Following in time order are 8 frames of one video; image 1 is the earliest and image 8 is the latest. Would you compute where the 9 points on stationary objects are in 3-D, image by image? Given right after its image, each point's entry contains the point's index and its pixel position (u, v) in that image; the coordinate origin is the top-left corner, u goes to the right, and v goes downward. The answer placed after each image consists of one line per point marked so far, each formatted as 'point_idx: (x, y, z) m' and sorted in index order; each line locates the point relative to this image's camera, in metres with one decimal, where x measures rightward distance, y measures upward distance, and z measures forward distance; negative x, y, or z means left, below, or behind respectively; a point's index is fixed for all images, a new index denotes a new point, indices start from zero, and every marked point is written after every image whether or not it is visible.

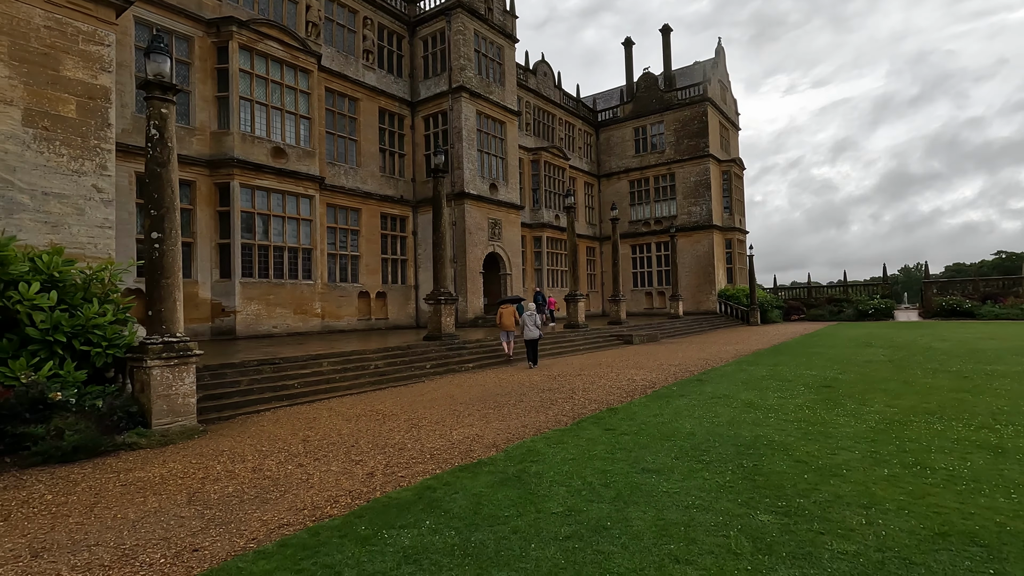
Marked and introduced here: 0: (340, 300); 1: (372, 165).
0: (-5.4, -0.4, +16.8) m
1: (-4.8, +4.2, +18.4) m
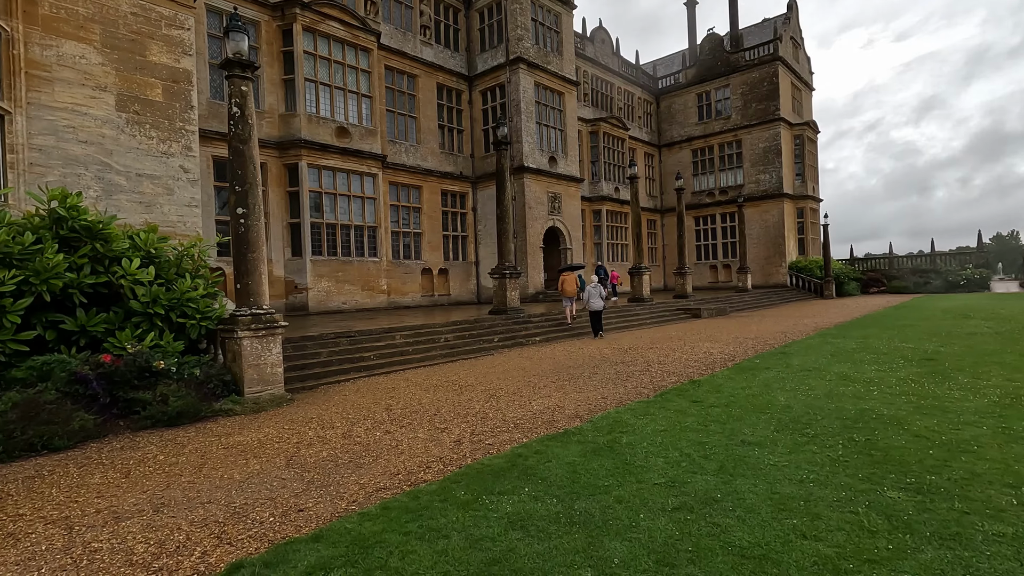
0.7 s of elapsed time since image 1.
0: (-3.5, +0.3, +17.1) m
1: (-2.8, +5.0, +18.5) m
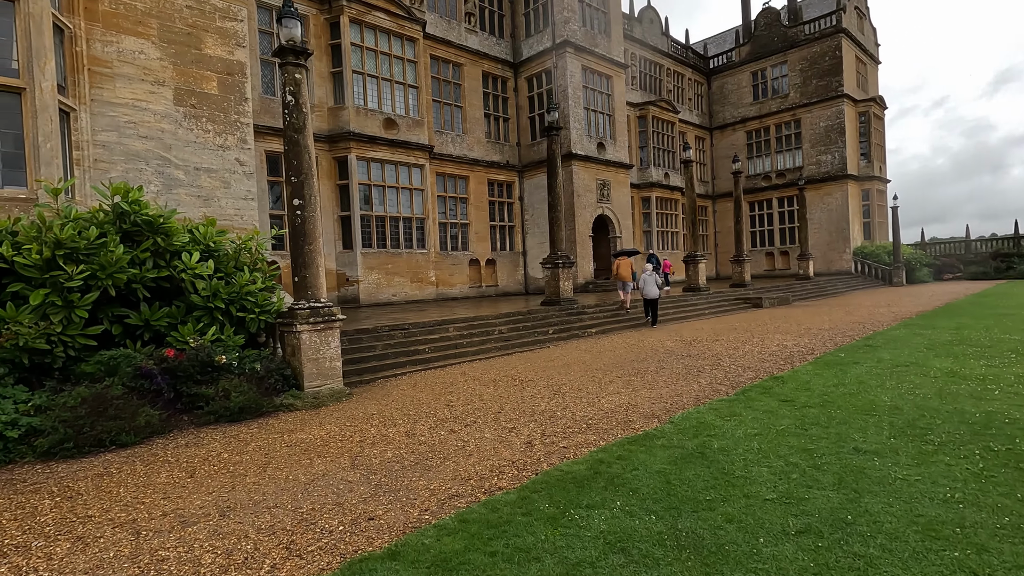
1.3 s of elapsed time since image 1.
0: (-1.9, +0.6, +17.0) m
1: (-1.2, +5.3, +18.2) m
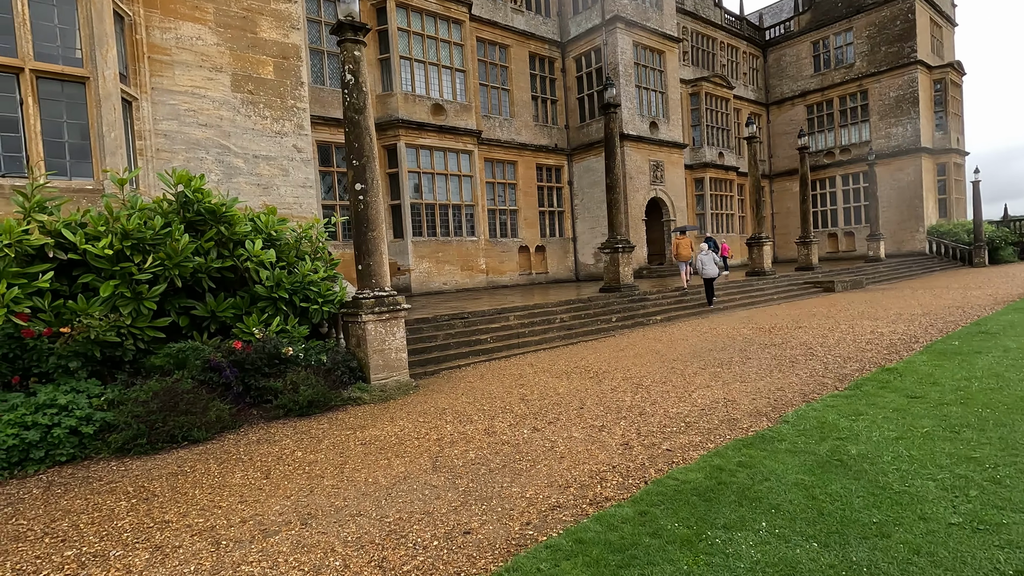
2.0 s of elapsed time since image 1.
0: (-0.3, +1.0, +16.7) m
1: (+0.4, +5.7, +17.8) m
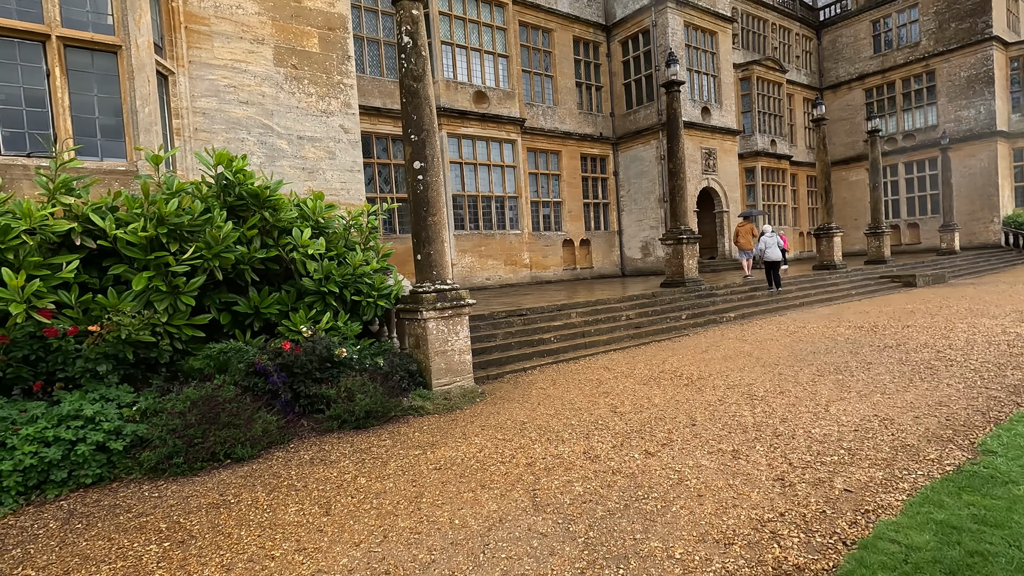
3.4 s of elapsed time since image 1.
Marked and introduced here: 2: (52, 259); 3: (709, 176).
0: (+1.0, +1.1, +15.9) m
1: (+1.8, +5.9, +16.9) m
2: (-3.1, +0.2, +3.7) m
3: (+6.4, +3.6, +17.4) m
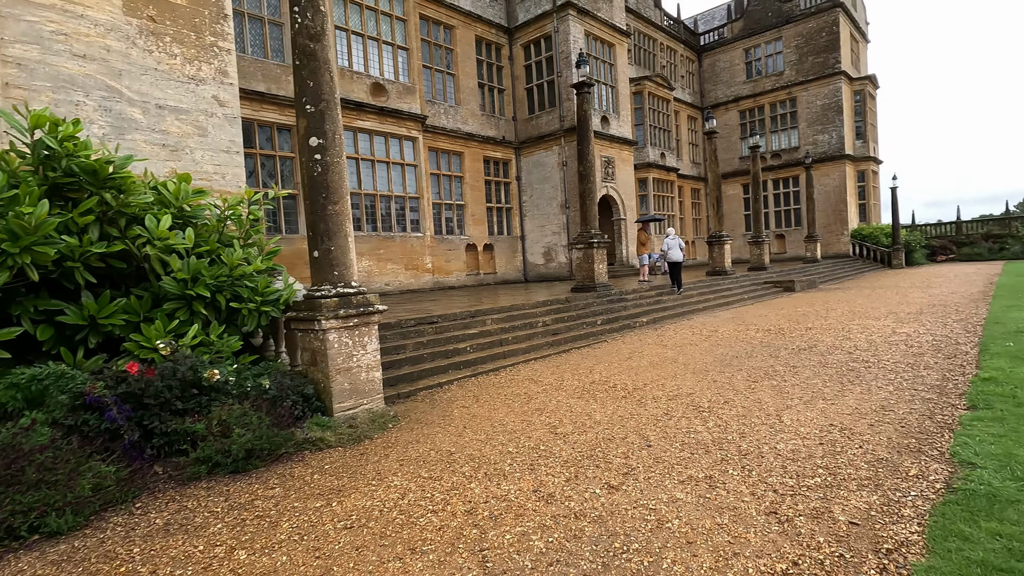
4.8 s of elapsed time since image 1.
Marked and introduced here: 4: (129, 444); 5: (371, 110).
0: (-1.8, +1.0, +15.3) m
1: (-1.2, +5.7, +16.4) m
2: (-3.5, +0.2, +2.4) m
3: (+3.2, +3.5, +17.8) m
4: (-2.2, -0.9, +3.0) m
5: (-3.3, +4.3, +12.8) m
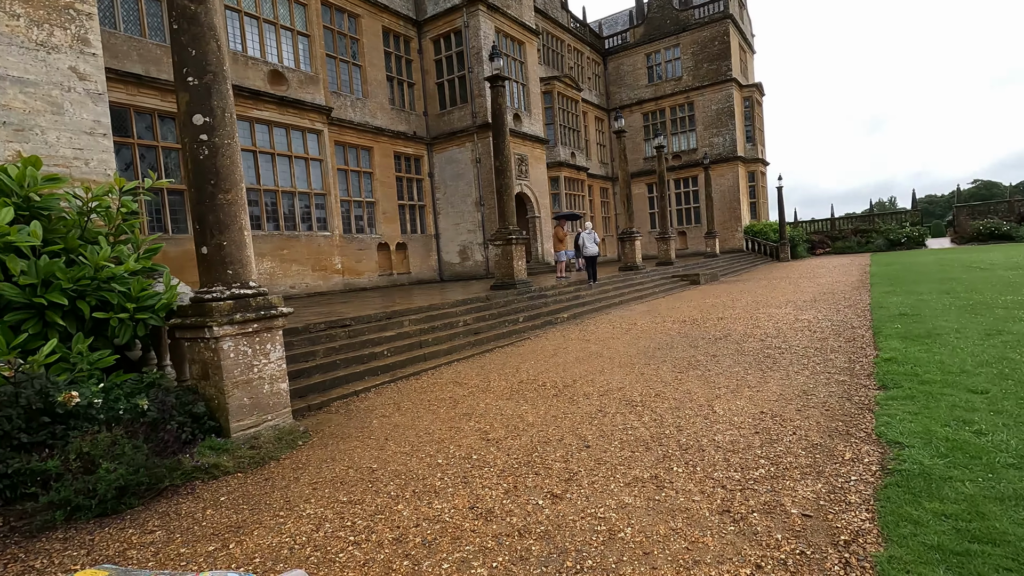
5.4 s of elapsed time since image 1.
0: (-4.1, +0.9, +14.5) m
1: (-3.8, +5.7, +15.7) m
2: (-3.7, +0.1, +1.5) m
3: (+0.4, +3.5, +17.8) m
4: (-2.5, -0.9, +2.4) m
5: (-5.3, +4.2, +11.9) m
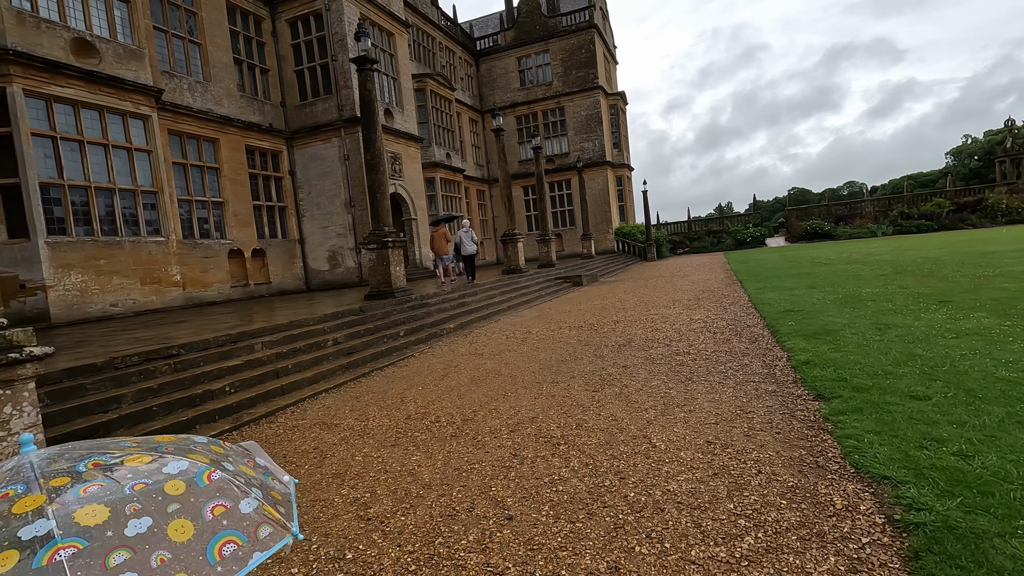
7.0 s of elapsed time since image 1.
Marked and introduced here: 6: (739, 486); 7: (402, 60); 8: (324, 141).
0: (-7.1, +0.6, +12.4) m
1: (-7.3, +5.3, +13.7) m
2: (-3.8, 0.0, -0.2) m
3: (-3.5, +3.3, +16.6) m
4: (-2.7, -1.0, +0.9) m
5: (-7.8, +3.8, +9.5) m
6: (+1.0, -0.8, +2.3) m
7: (-3.5, +7.5, +17.6) m
8: (-5.2, +4.0, +14.8) m
